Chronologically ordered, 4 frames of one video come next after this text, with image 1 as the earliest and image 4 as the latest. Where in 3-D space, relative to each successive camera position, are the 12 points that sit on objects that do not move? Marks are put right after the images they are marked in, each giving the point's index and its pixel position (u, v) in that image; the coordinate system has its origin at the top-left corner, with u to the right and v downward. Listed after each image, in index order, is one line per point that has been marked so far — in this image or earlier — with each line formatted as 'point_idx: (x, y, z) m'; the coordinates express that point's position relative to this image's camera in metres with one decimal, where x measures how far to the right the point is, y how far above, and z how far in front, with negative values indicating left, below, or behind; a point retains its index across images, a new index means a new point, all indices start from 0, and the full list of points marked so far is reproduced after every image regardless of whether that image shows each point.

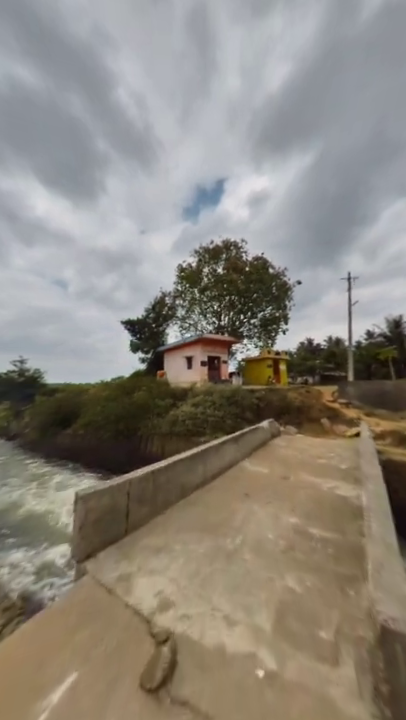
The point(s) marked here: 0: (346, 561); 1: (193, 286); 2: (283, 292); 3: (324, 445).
0: (+1.2, -1.6, +2.0) m
1: (-0.8, +5.6, +18.0) m
2: (+6.0, +5.2, +18.0) m
3: (+3.0, -2.2, +6.0) m
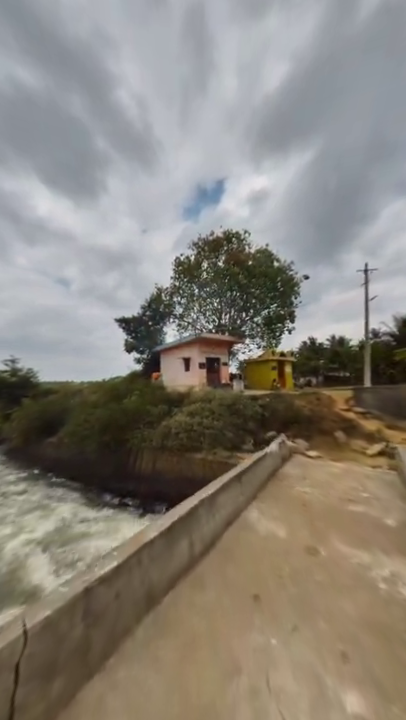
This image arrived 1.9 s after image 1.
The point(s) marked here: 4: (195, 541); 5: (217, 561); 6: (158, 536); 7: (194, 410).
0: (+1.0, -1.8, +0.7) m
1: (-0.8, +5.5, +16.7) m
2: (+6.0, +5.1, +16.6) m
3: (+2.9, -2.3, +4.7) m
4: (-0.1, -1.9, +2.6) m
5: (+0.1, -2.1, +2.5) m
6: (-0.4, -1.6, +2.2) m
7: (-0.4, -2.1, +9.8) m
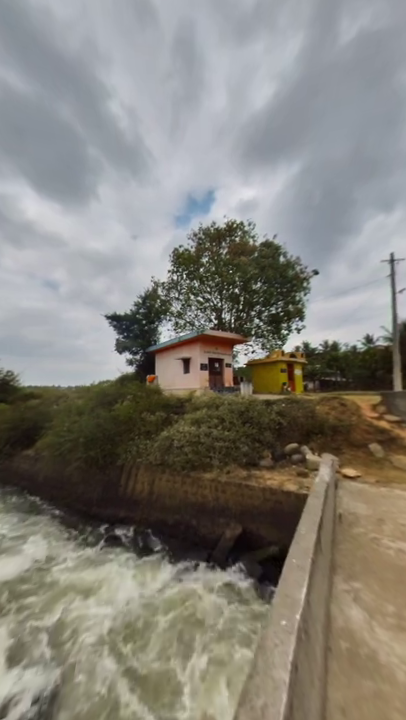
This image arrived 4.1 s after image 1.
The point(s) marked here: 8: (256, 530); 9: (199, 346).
0: (+1.6, -1.5, -0.9) m
1: (-0.8, +5.4, +15.2) m
2: (+6.0, +4.9, +15.4) m
3: (+3.3, -2.2, +3.3) m
4: (+0.4, -1.7, +1.0) m
5: (+0.7, -1.9, +1.0) m
6: (+0.1, -1.3, +0.6) m
7: (-0.1, -2.0, +8.3) m
8: (+1.2, -3.9, +5.5) m
9: (-0.2, +0.8, +12.8) m
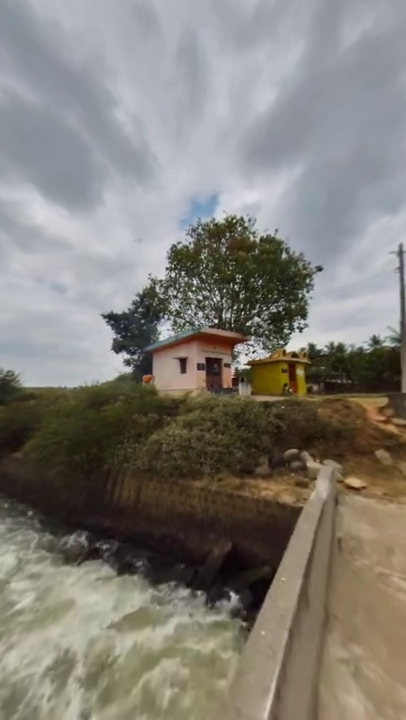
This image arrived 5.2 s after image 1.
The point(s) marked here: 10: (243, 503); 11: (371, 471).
0: (+1.2, -1.4, -1.4) m
1: (-0.9, +5.4, +14.7) m
2: (+5.9, +4.9, +14.8) m
3: (+3.0, -2.1, +2.7) m
4: (+0.1, -1.6, +0.5) m
5: (+0.3, -1.8, +0.4) m
6: (-0.2, -1.2, +0.1) m
7: (-0.4, -2.0, +7.7) m
8: (+0.9, -3.8, +4.9) m
9: (-0.3, +0.8, +12.3) m
10: (+0.9, -3.1, +5.2) m
11: (+4.4, -2.9, +6.4) m
